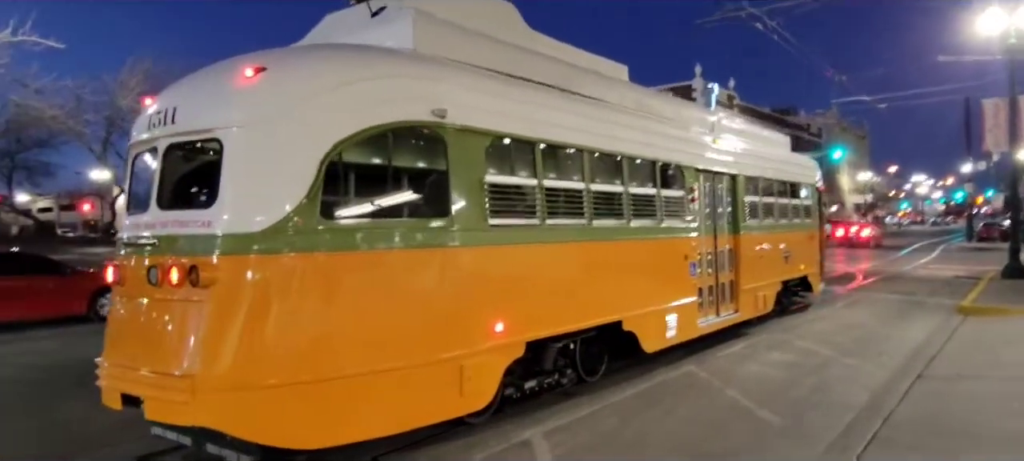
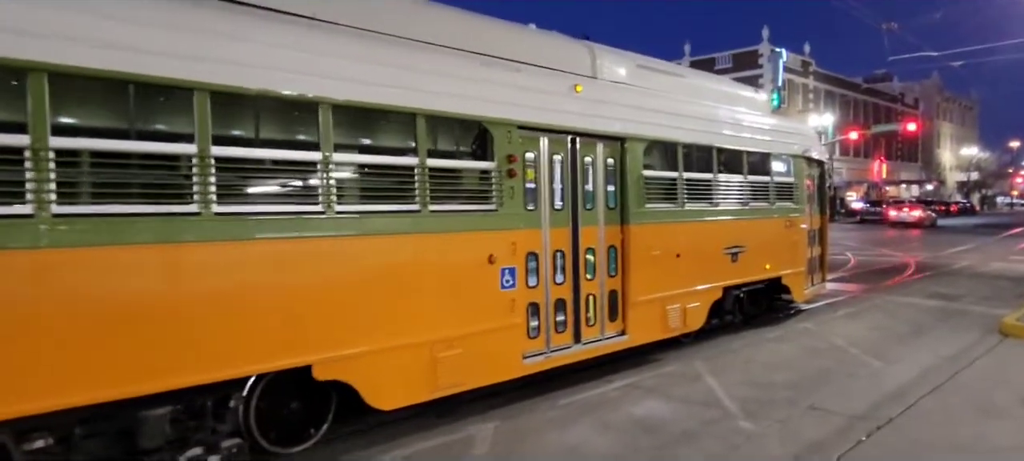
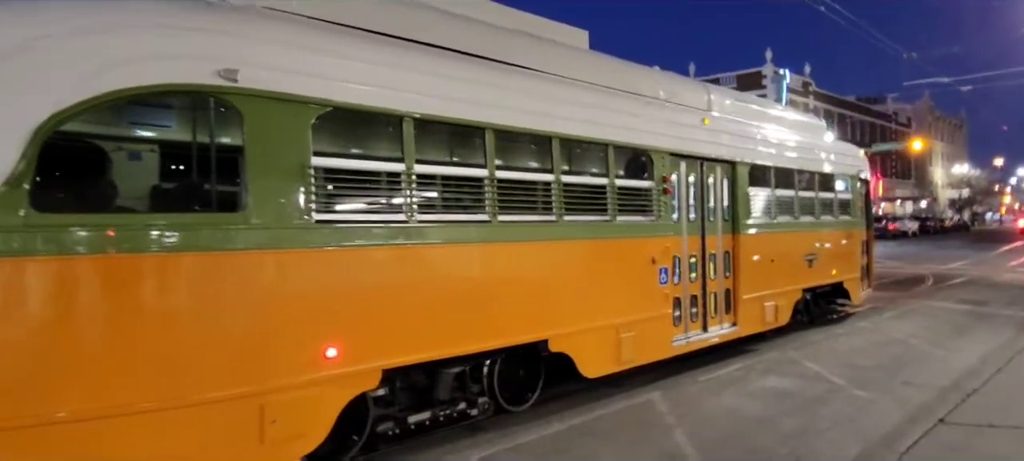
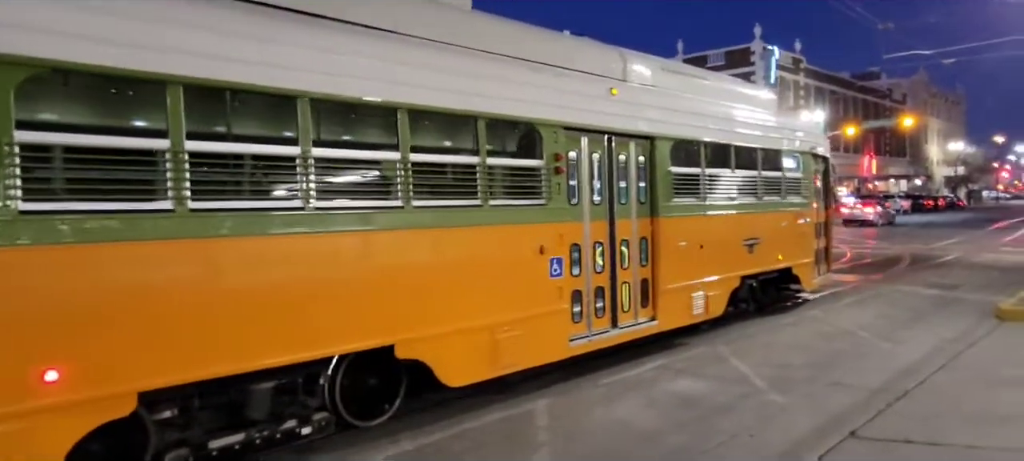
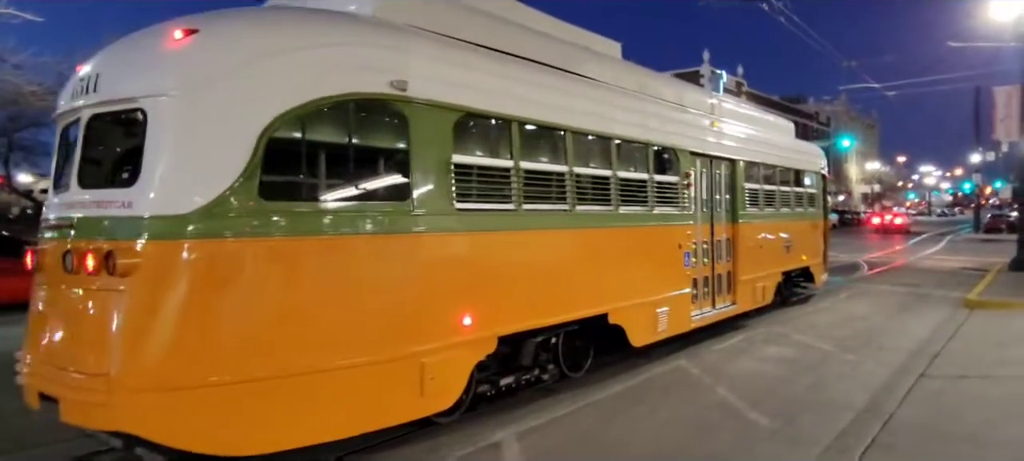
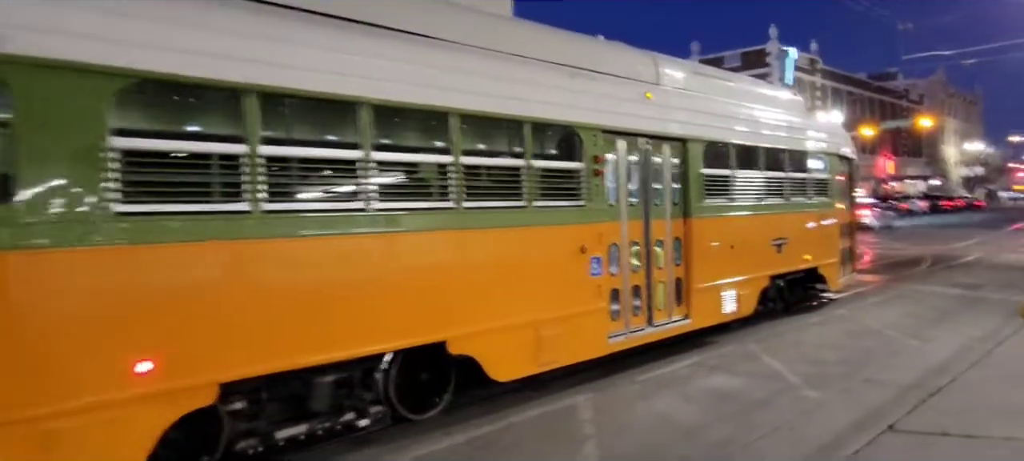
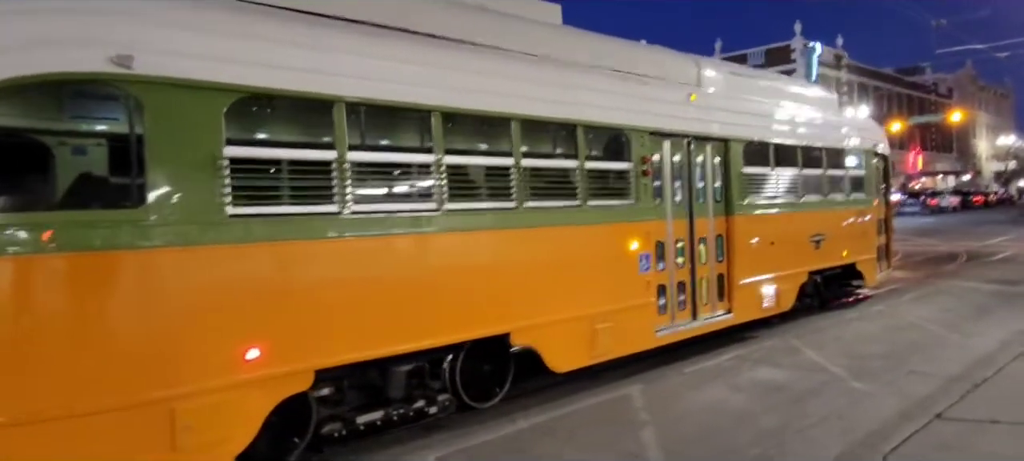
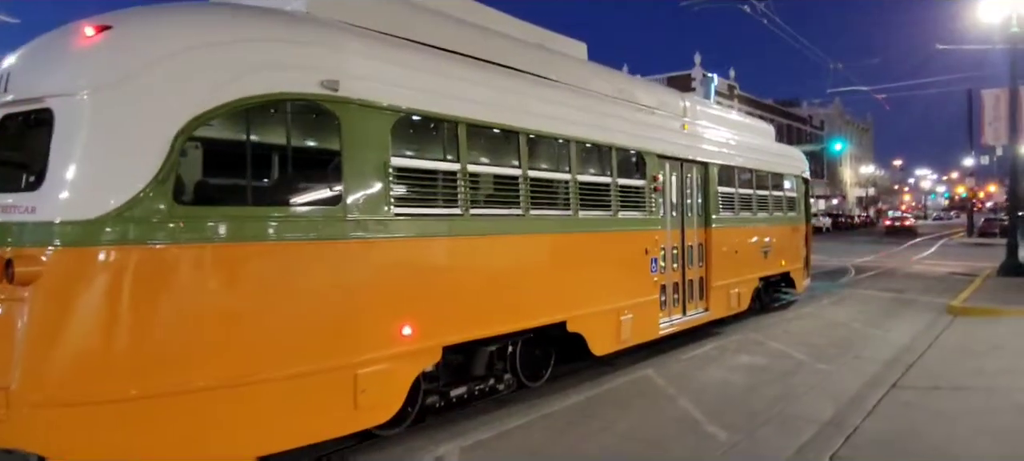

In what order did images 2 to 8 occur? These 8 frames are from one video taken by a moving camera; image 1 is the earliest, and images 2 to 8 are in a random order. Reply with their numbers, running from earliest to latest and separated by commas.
5, 8, 3, 7, 6, 4, 2
